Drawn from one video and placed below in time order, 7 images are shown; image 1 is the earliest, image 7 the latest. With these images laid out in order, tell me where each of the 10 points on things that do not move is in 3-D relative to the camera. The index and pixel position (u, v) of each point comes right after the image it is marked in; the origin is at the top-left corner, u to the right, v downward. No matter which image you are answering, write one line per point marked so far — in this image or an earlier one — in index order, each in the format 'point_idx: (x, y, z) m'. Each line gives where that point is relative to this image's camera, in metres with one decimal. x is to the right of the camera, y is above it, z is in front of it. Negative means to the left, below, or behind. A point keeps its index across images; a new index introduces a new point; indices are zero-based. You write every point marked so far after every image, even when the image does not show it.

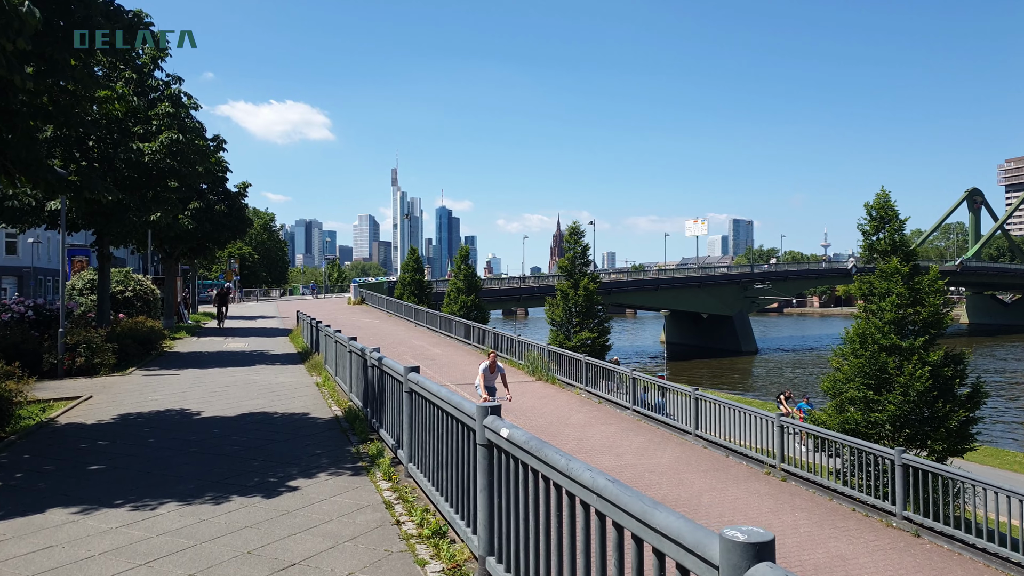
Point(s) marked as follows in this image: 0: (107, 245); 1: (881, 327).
0: (-9.4, +1.0, +15.7) m
1: (+6.2, -0.7, +11.2) m
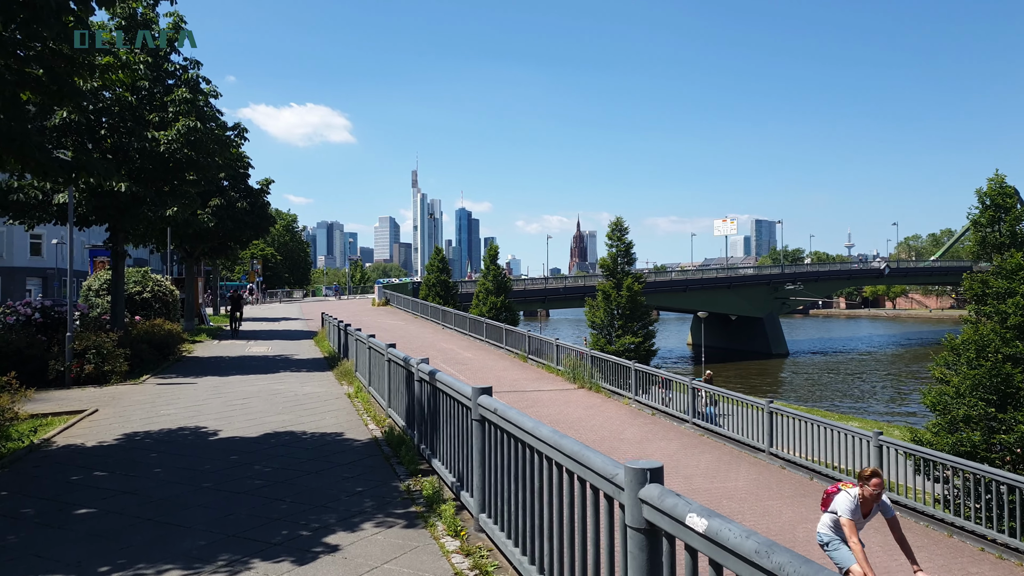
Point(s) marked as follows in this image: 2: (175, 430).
0: (-8.4, +1.0, +14.6) m
1: (+7.0, -0.7, +9.7) m
2: (-3.8, -1.6, +7.6) m
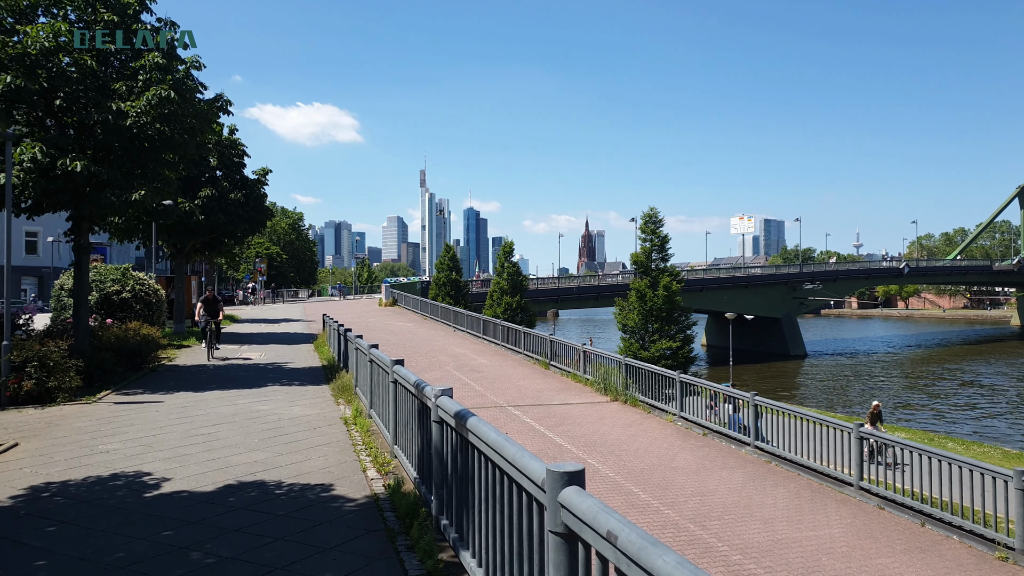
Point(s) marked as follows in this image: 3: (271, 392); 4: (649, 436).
0: (-7.9, +1.0, +12.6) m
1: (+7.5, -0.6, +7.6) m
2: (-3.4, -1.6, +5.6) m
3: (-3.8, -1.7, +10.8) m
4: (+2.4, -2.7, +12.1) m
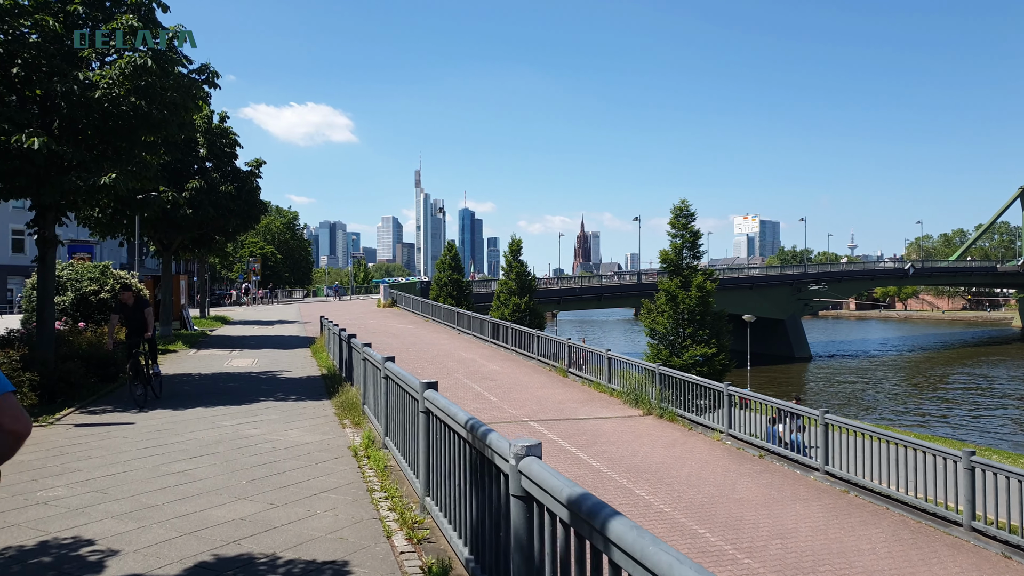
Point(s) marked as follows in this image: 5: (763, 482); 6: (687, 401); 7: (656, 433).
0: (-7.5, +1.0, +11.0) m
1: (+7.9, -0.7, +6.1) m
2: (-2.9, -1.6, +4.0) m
3: (-3.4, -1.7, +9.2) m
4: (+2.9, -2.7, +10.5) m
5: (+3.5, -2.7, +9.5) m
6: (+3.4, -2.2, +13.3) m
7: (+2.6, -2.6, +12.1) m
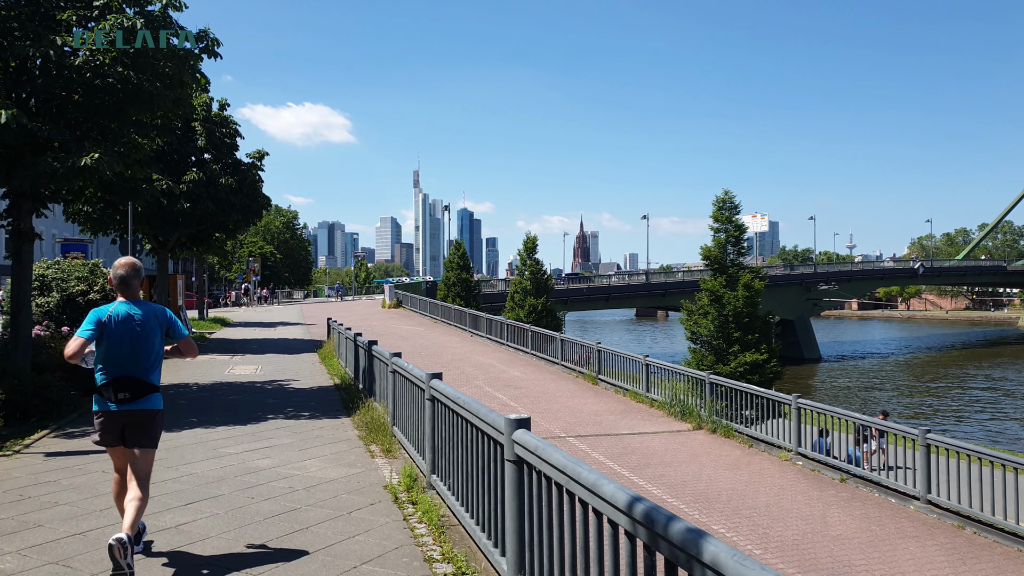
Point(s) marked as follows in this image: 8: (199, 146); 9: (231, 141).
0: (-6.9, +1.0, +9.6) m
1: (+8.6, -0.6, +4.7) m
2: (-2.2, -1.6, +2.6) m
3: (-2.8, -1.7, +7.8) m
4: (+3.5, -2.7, +9.2) m
5: (+4.1, -2.7, +8.2) m
6: (+4.0, -2.2, +11.9) m
7: (+3.2, -2.6, +10.7) m
8: (-8.8, +4.0, +19.0) m
9: (-8.2, +4.3, +19.9) m
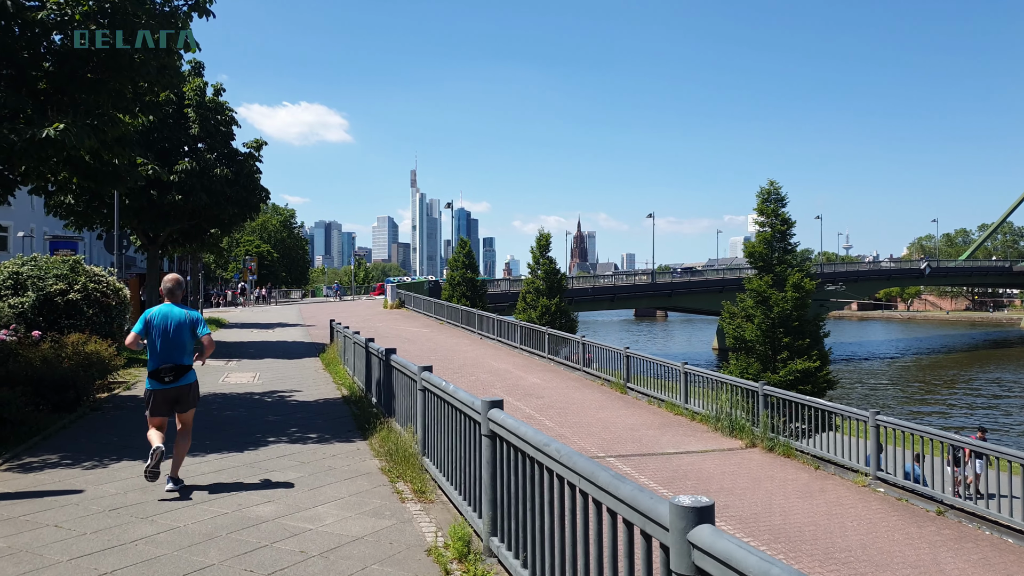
0: (-6.4, +1.0, +8.3) m
1: (+9.1, -0.7, +3.4) m
2: (-1.7, -1.6, +1.3) m
3: (-2.2, -1.6, +6.5) m
4: (+4.0, -2.7, +7.8) m
5: (+4.6, -2.7, +6.8) m
6: (+4.5, -2.2, +10.6) m
7: (+3.7, -2.6, +9.4) m
8: (-8.3, +4.0, +17.6) m
9: (-7.8, +4.3, +18.5) m
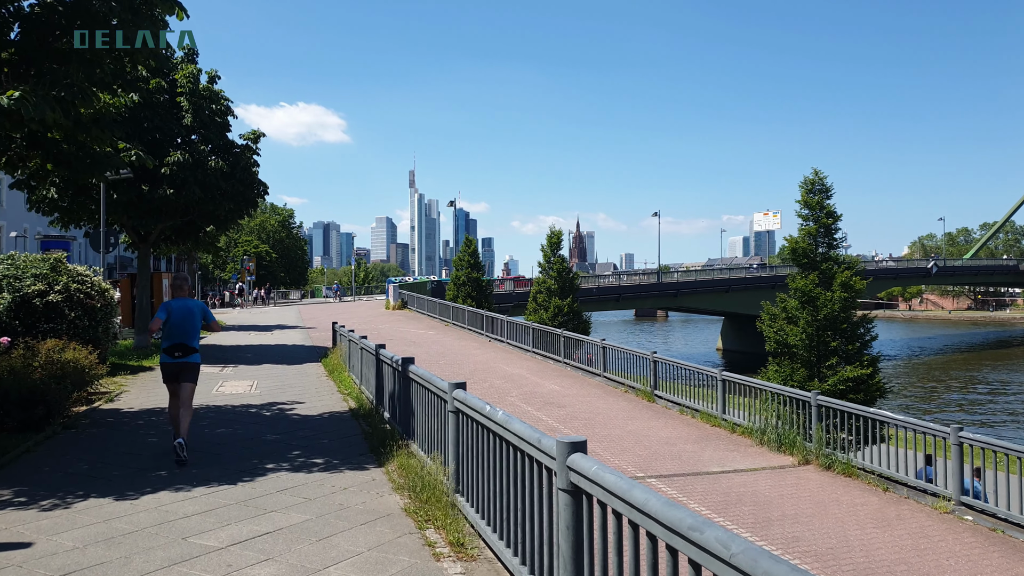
0: (-6.0, +1.0, +7.1) m
1: (+9.5, -0.6, +2.3) m
2: (-1.3, -1.6, +0.1) m
3: (-1.9, -1.6, +5.3) m
4: (+4.4, -2.7, +6.7) m
5: (+5.0, -2.7, +5.7) m
6: (+4.9, -2.2, +9.5) m
7: (+4.1, -2.6, +8.3) m
8: (-8.0, +4.0, +16.5) m
9: (-7.4, +4.3, +17.4) m
